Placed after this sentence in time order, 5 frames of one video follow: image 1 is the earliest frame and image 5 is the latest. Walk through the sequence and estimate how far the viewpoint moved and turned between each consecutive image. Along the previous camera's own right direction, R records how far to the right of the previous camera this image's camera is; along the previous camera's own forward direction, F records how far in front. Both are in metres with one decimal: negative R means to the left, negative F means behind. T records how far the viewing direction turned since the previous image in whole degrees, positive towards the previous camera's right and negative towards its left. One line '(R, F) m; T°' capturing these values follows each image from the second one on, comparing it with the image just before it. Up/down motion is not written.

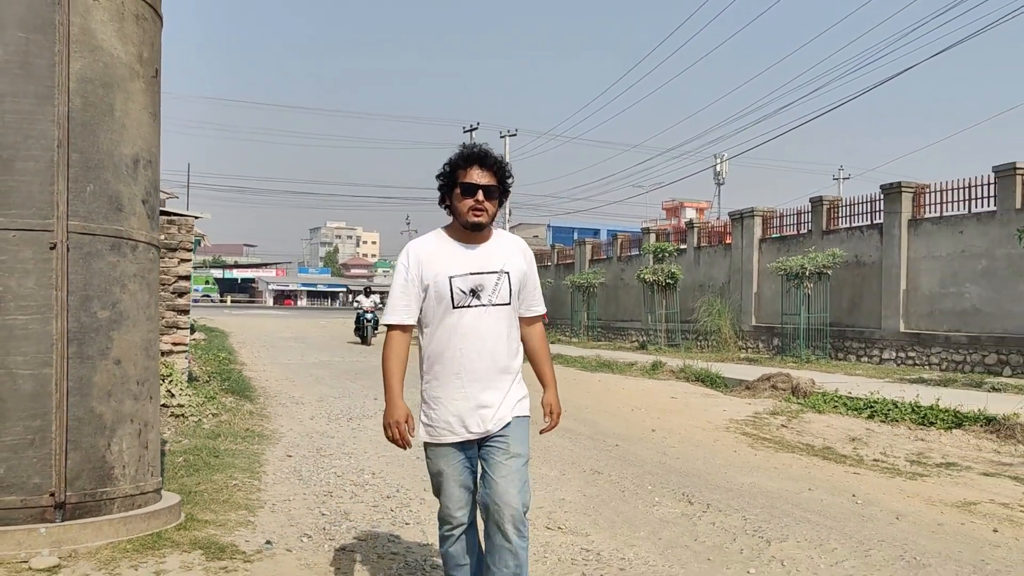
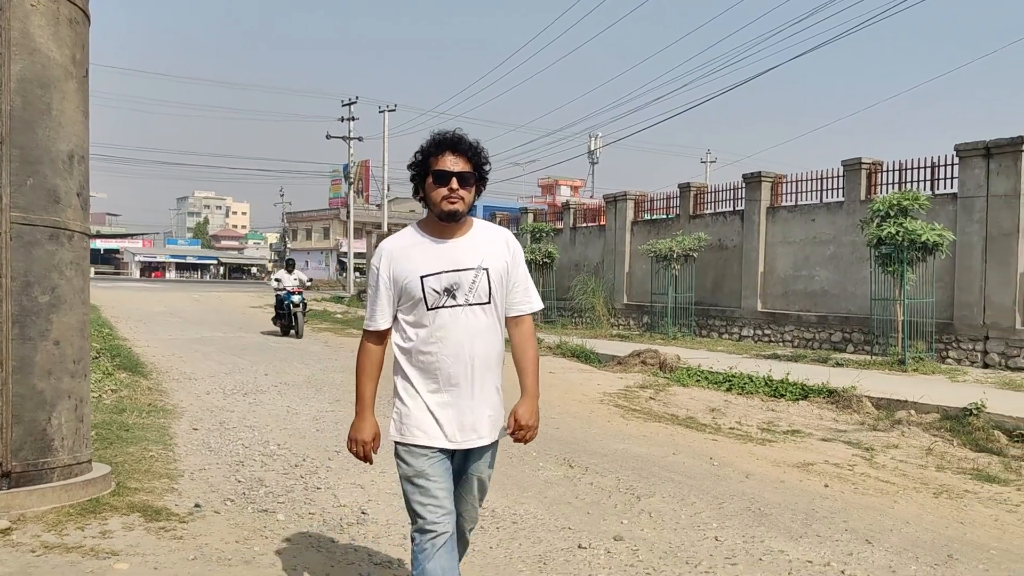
(-0.2, -0.6) m; +7°
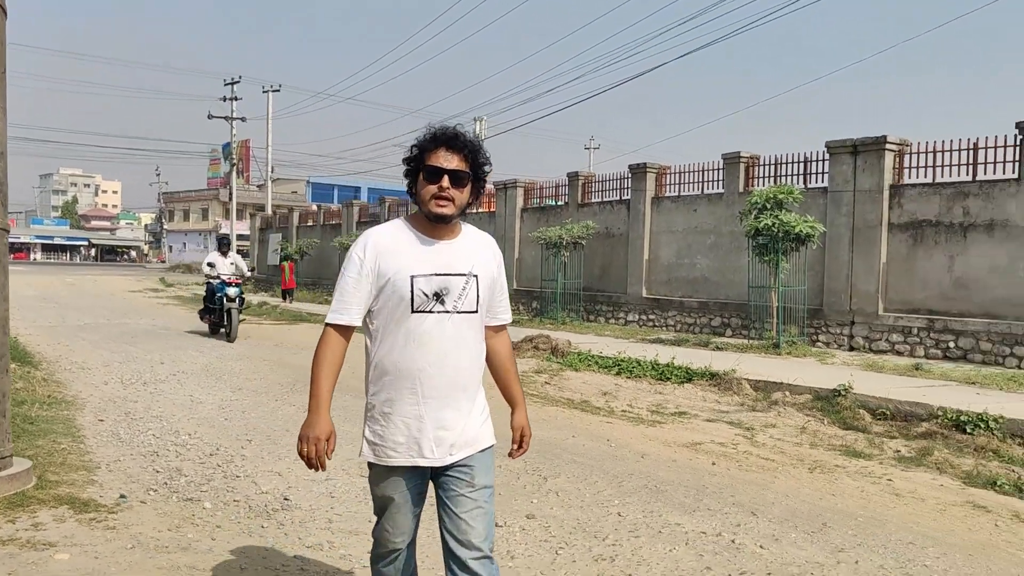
(-0.2, -0.3) m; +7°
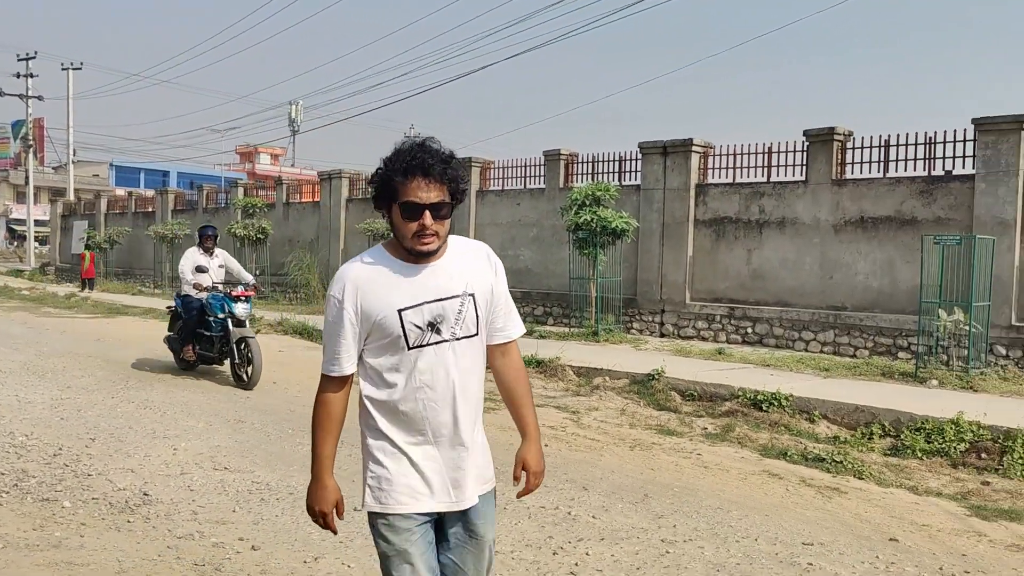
(-0.2, -0.4) m; +11°
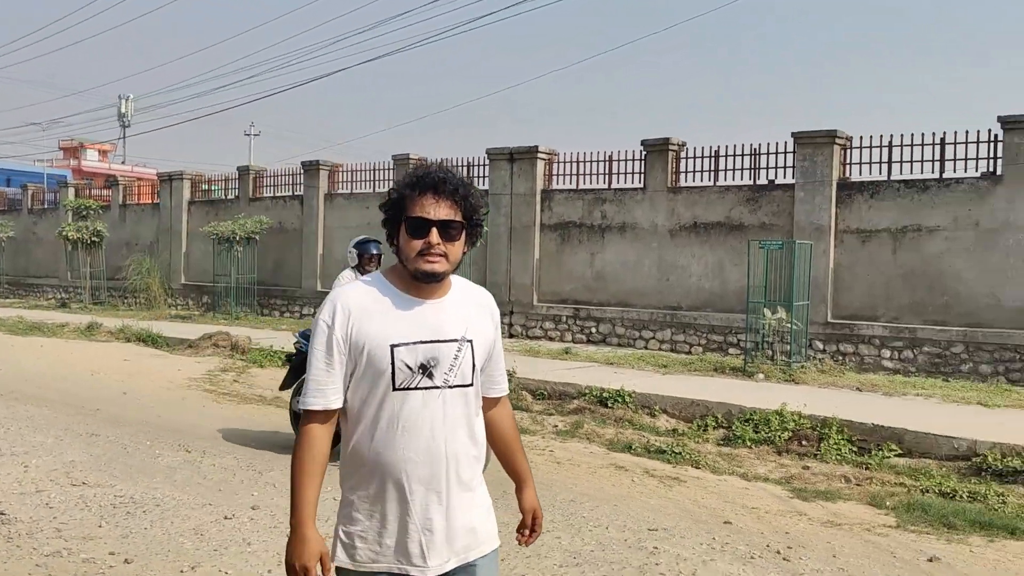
(-0.1, -0.3) m; +9°
